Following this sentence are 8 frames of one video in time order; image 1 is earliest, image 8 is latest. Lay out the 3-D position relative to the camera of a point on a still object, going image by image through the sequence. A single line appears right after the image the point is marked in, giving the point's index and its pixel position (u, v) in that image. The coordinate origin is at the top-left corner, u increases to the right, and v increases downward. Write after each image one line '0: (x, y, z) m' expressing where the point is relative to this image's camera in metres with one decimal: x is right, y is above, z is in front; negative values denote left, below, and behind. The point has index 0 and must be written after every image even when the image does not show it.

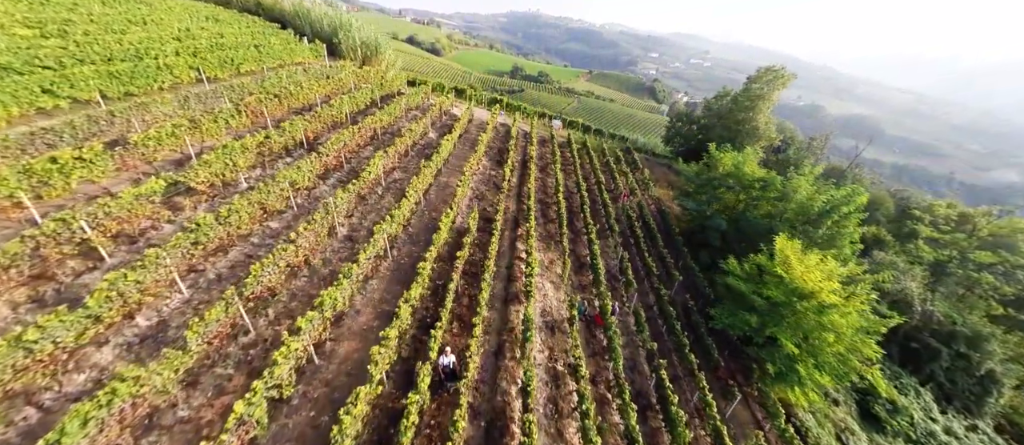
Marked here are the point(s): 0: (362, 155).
0: (-8.1, +3.7, +18.3) m
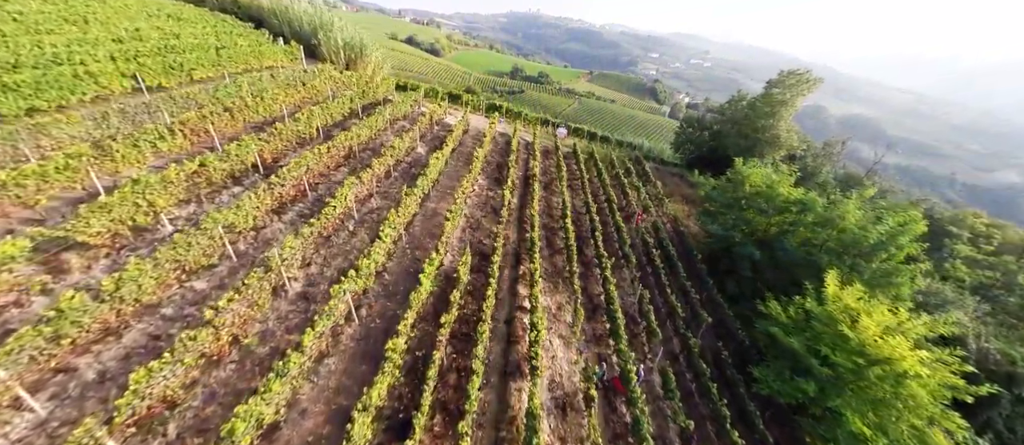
0: (-8.1, +1.9, +15.3) m
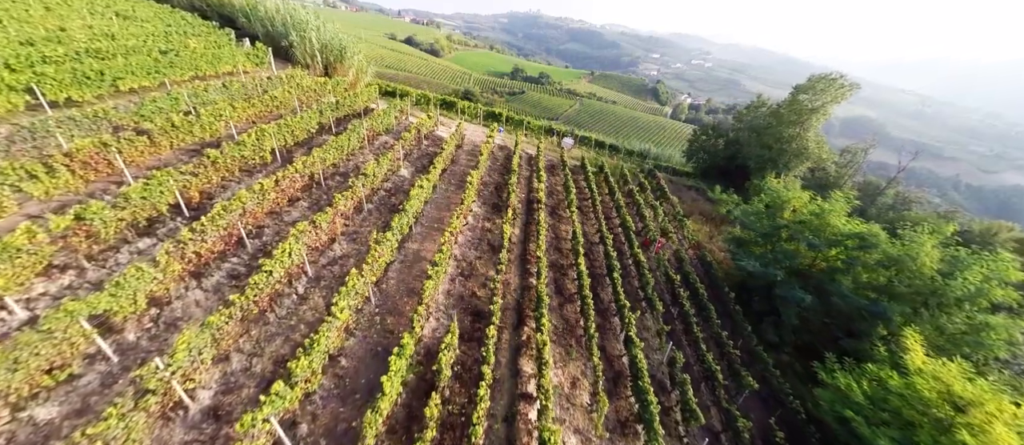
0: (-8.1, +0.1, +12.0) m
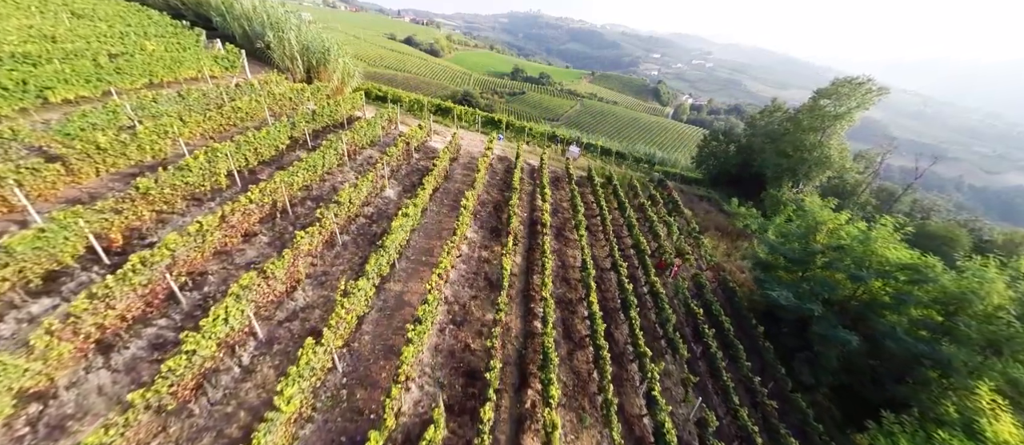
0: (-8.0, -1.2, +9.8) m
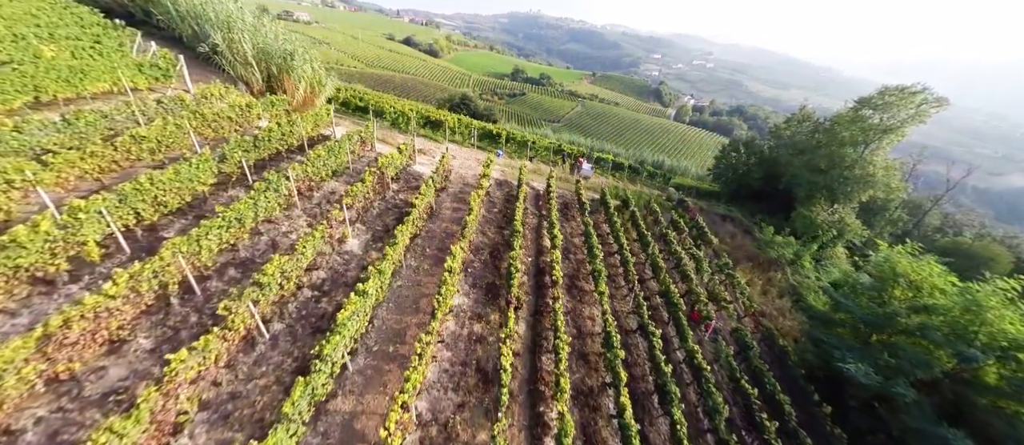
0: (-8.0, -3.3, +6.2) m
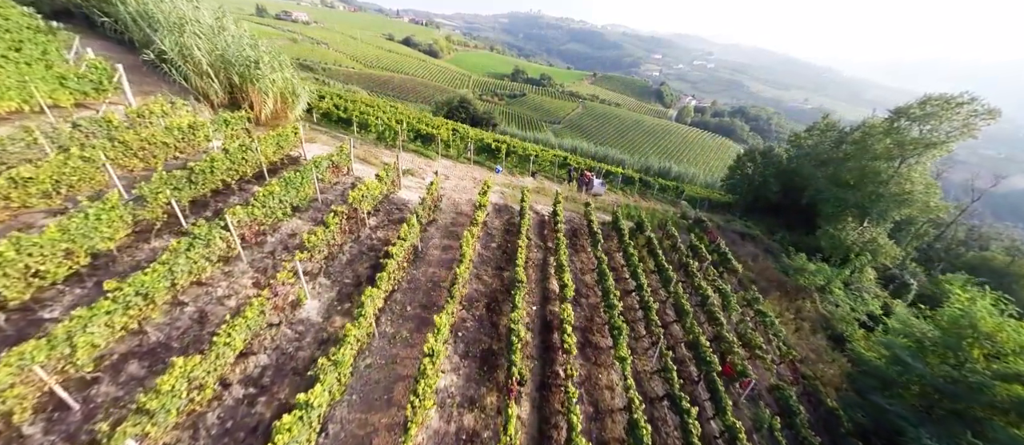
0: (-8.0, -4.8, +3.8) m
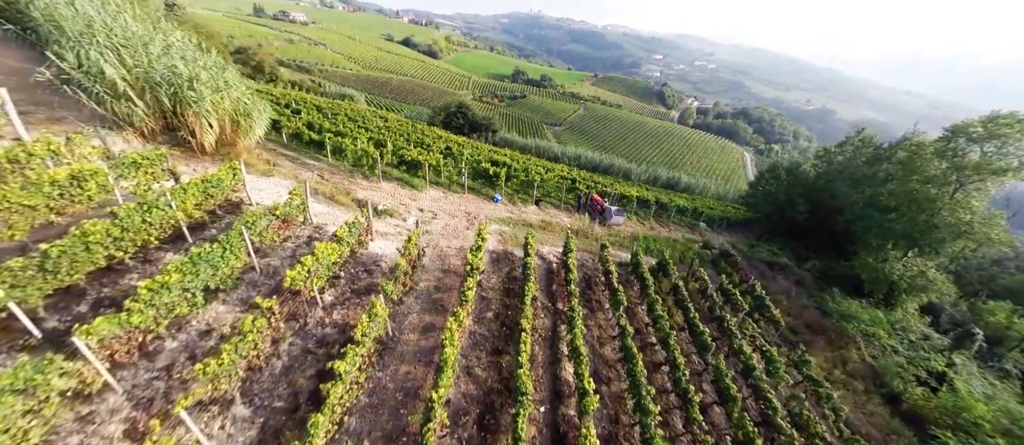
0: (-7.9, -6.9, +0.8) m
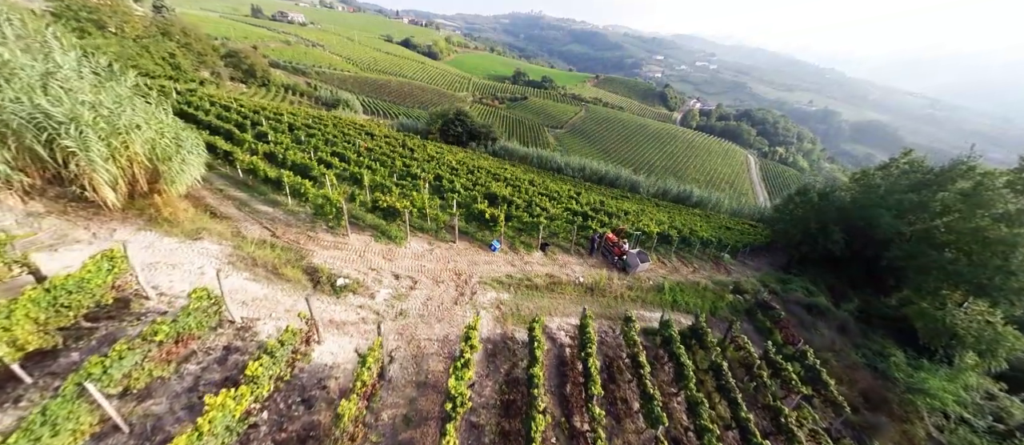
0: (-7.9, -9.2, -2.3) m
